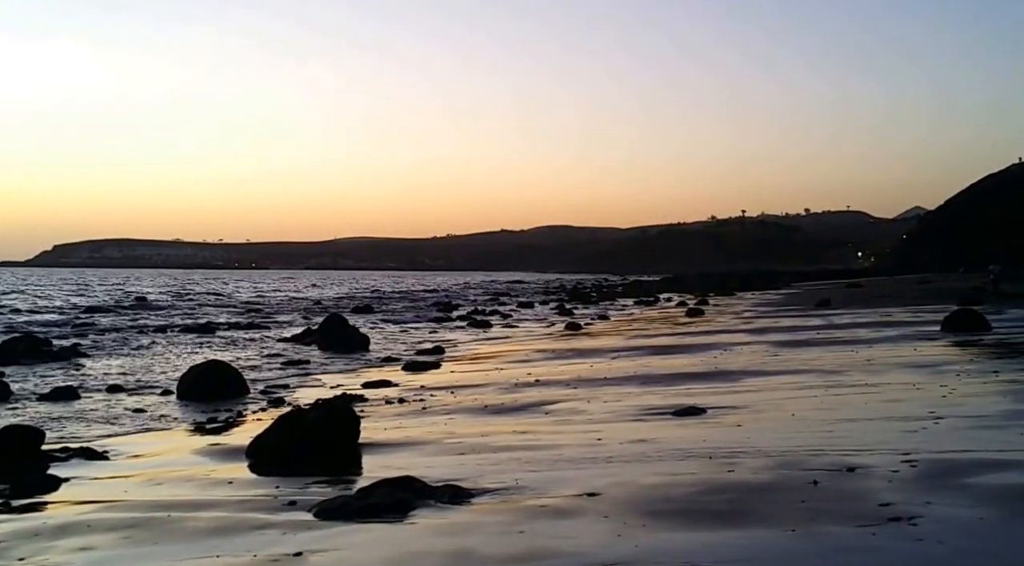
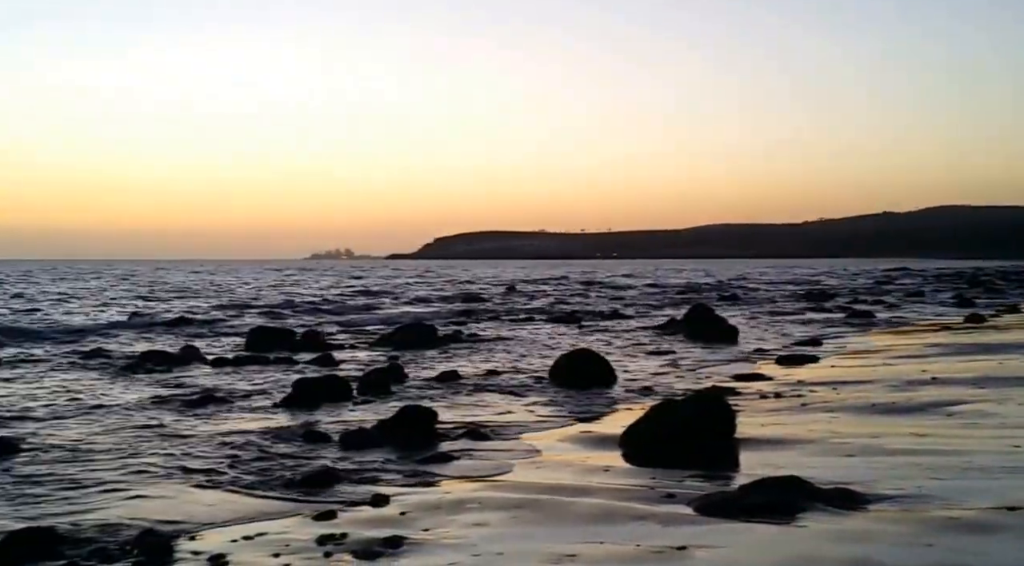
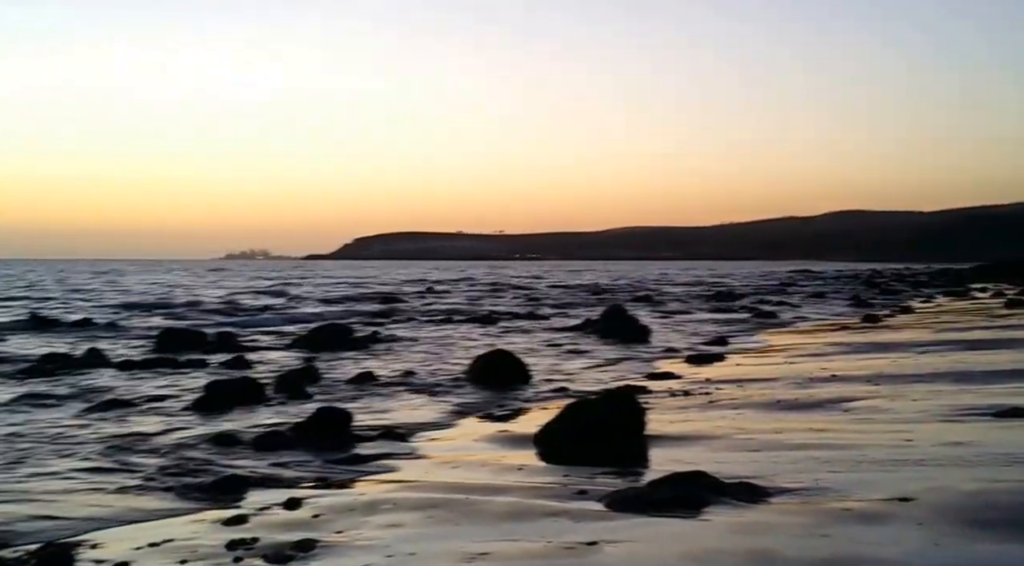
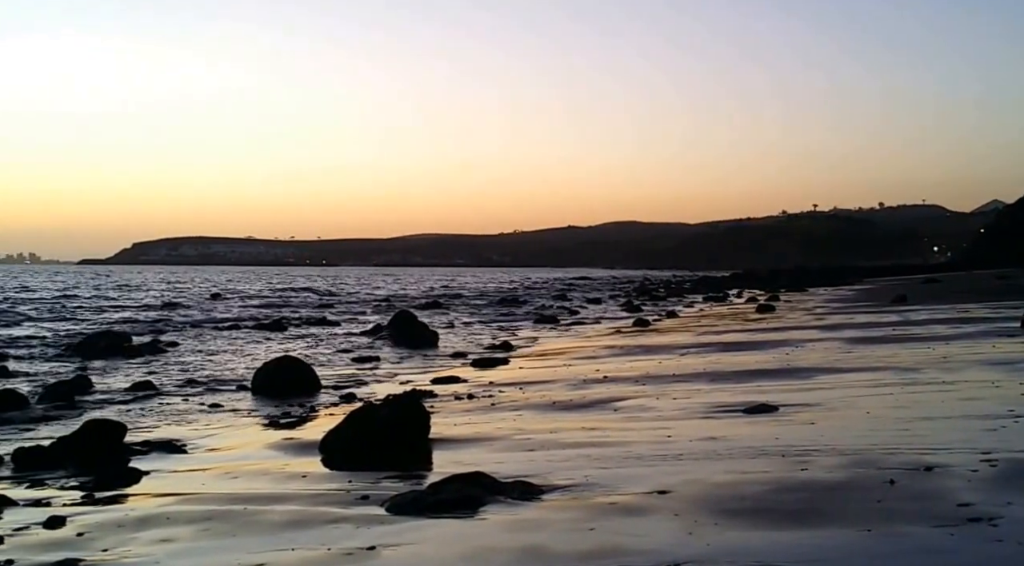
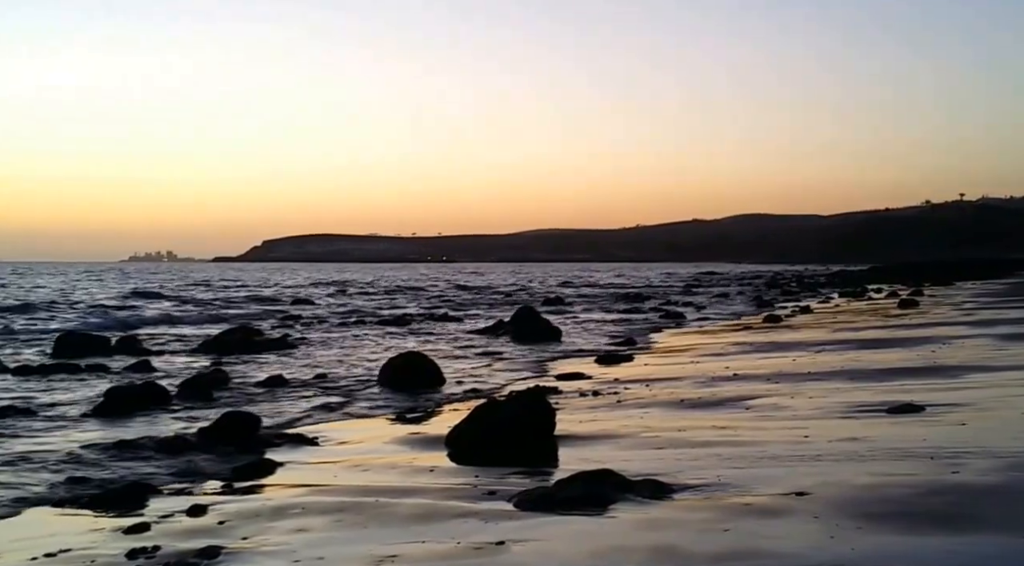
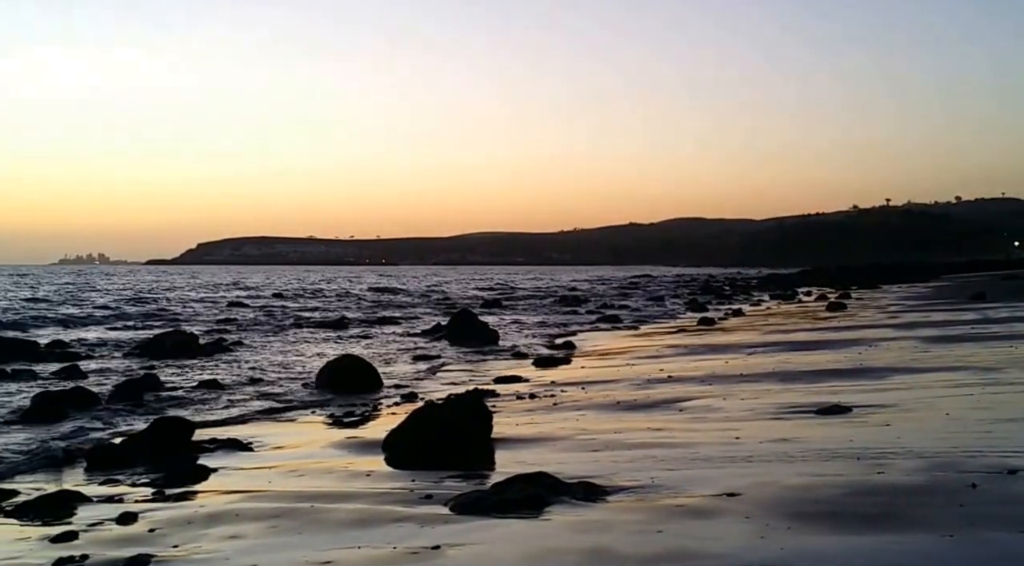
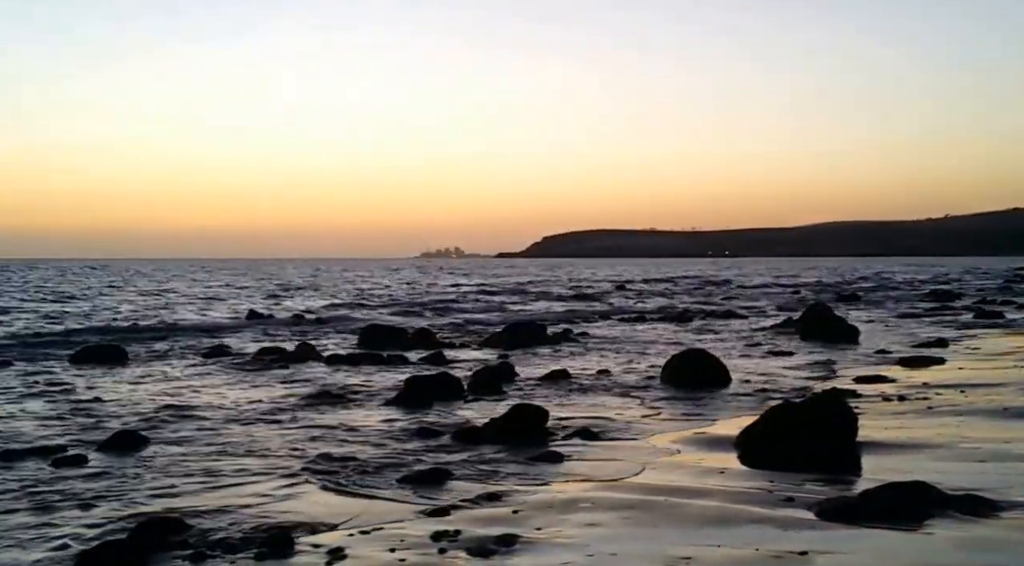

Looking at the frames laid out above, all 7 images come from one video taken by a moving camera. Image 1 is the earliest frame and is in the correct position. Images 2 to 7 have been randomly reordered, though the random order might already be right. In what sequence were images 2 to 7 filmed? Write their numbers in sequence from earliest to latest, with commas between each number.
4, 6, 5, 3, 2, 7
